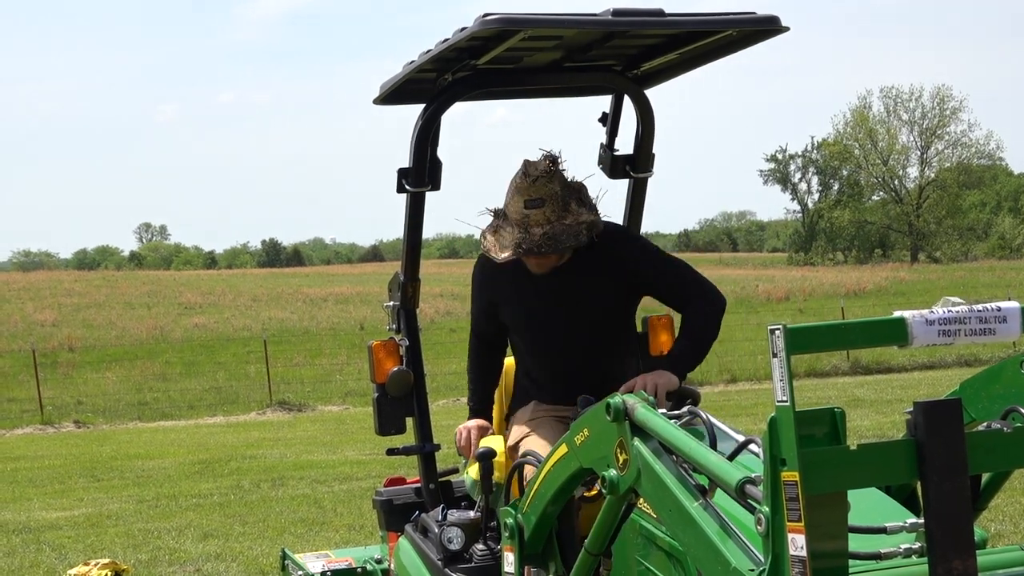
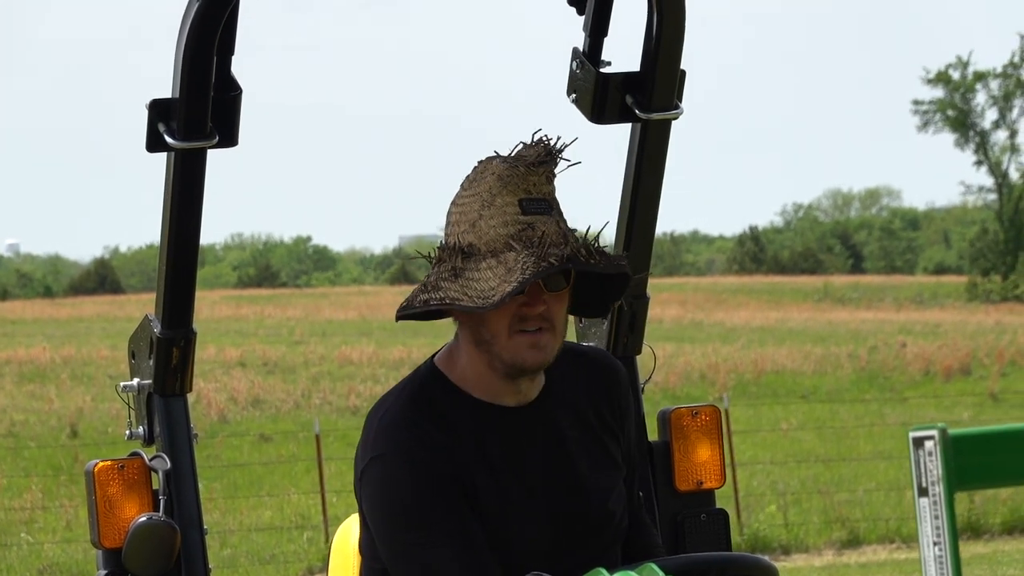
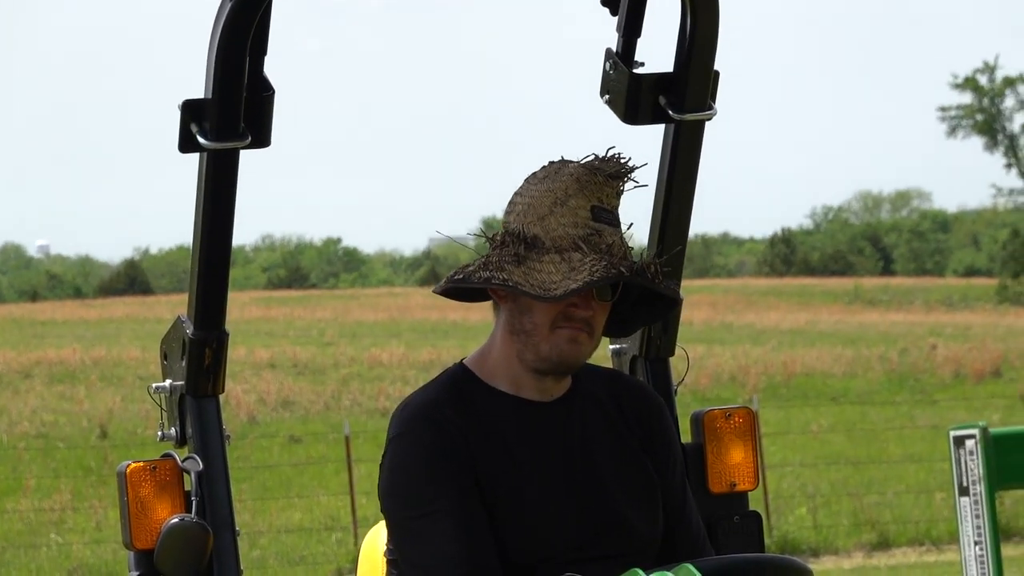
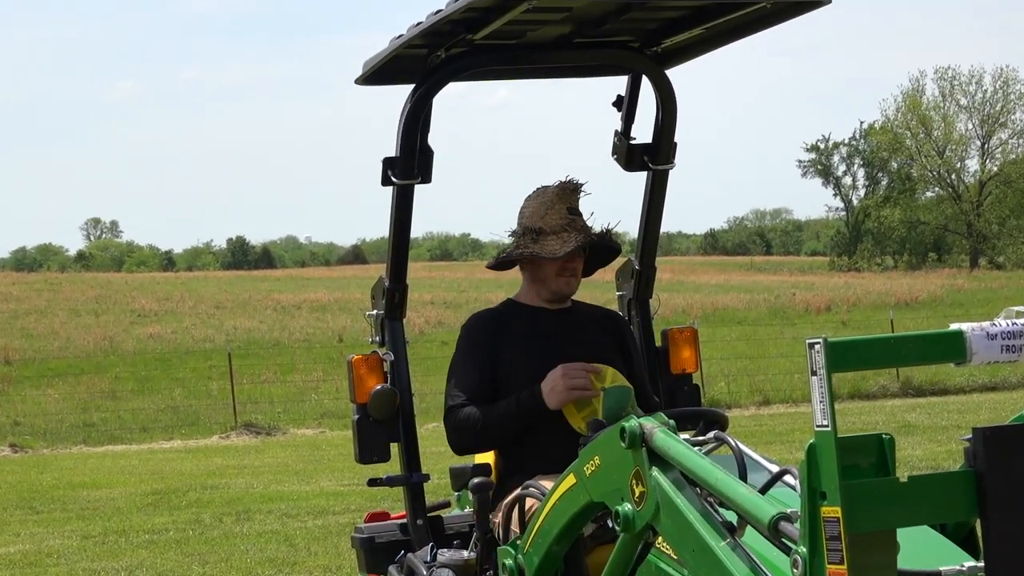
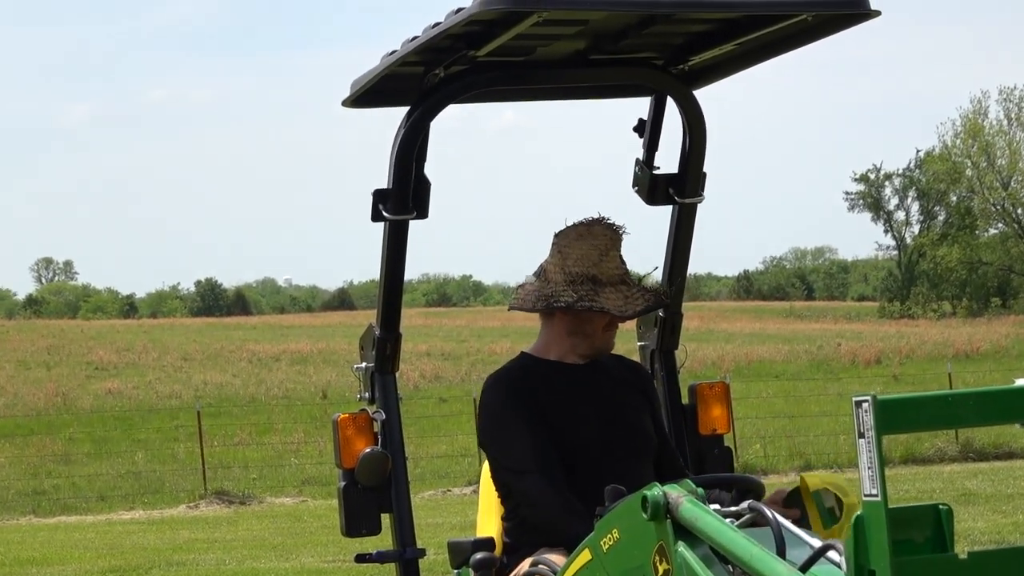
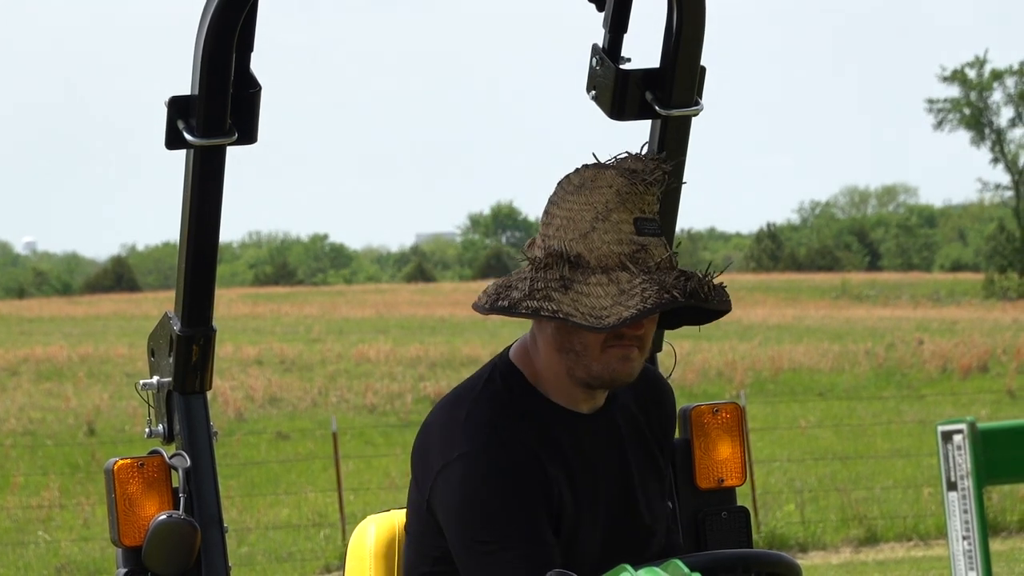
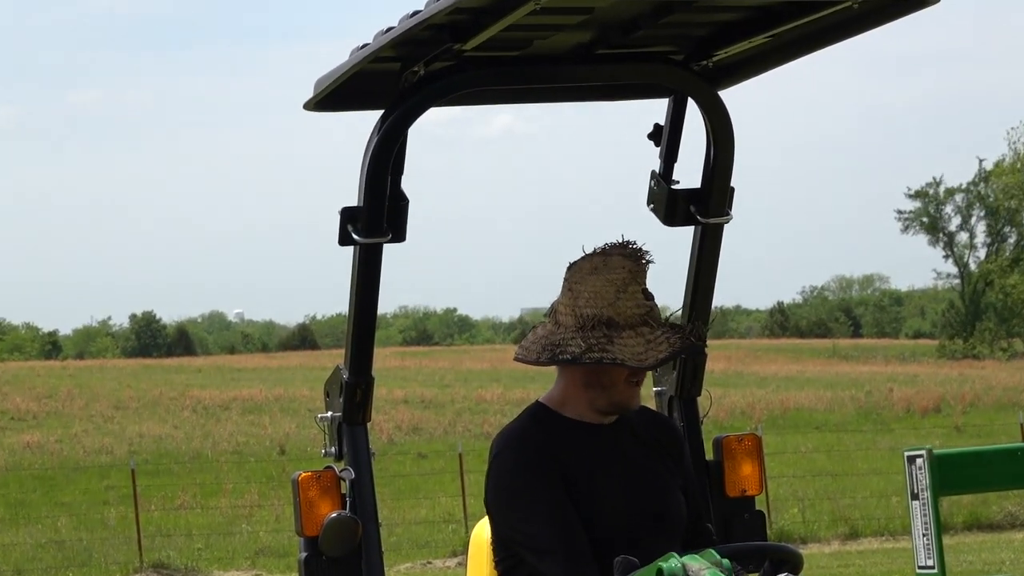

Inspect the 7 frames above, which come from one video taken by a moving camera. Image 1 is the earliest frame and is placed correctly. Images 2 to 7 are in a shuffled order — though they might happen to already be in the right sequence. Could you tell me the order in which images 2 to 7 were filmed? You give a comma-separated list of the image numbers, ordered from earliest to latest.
4, 5, 7, 3, 6, 2
